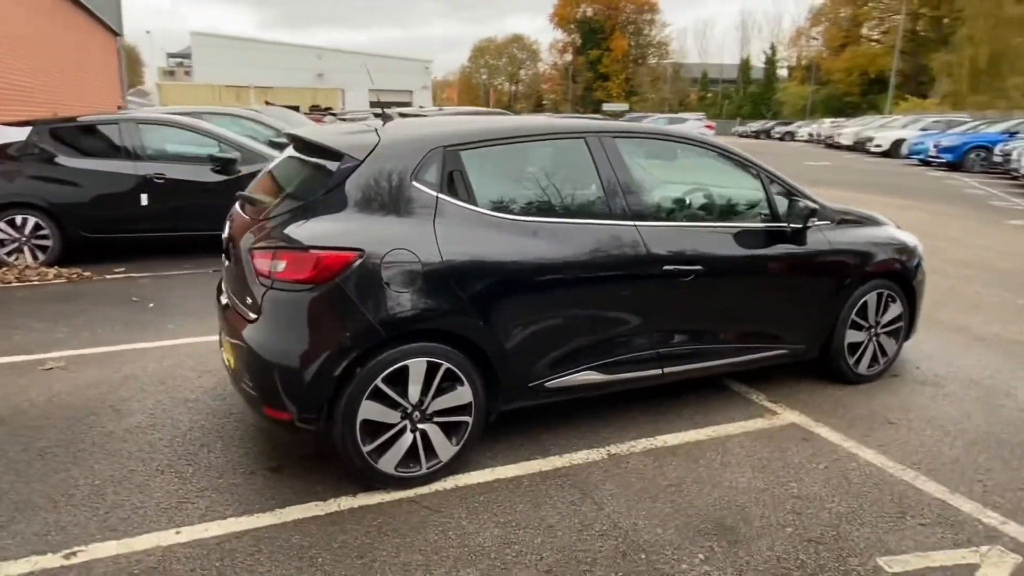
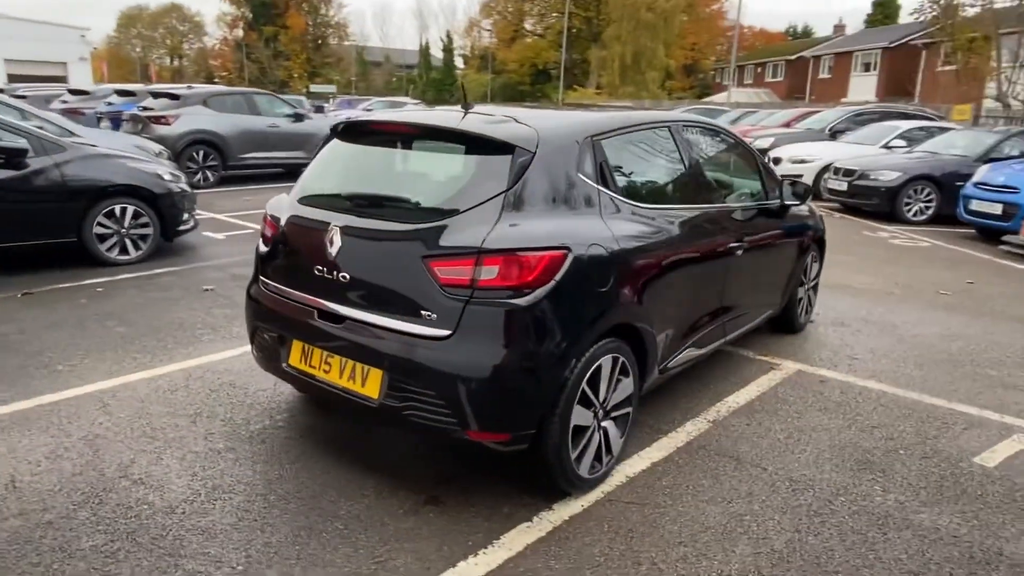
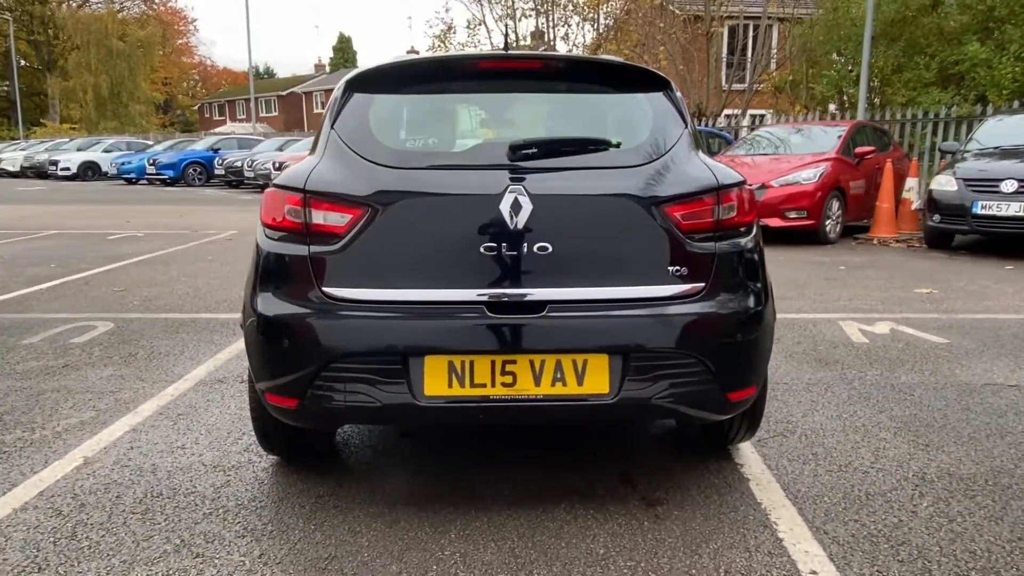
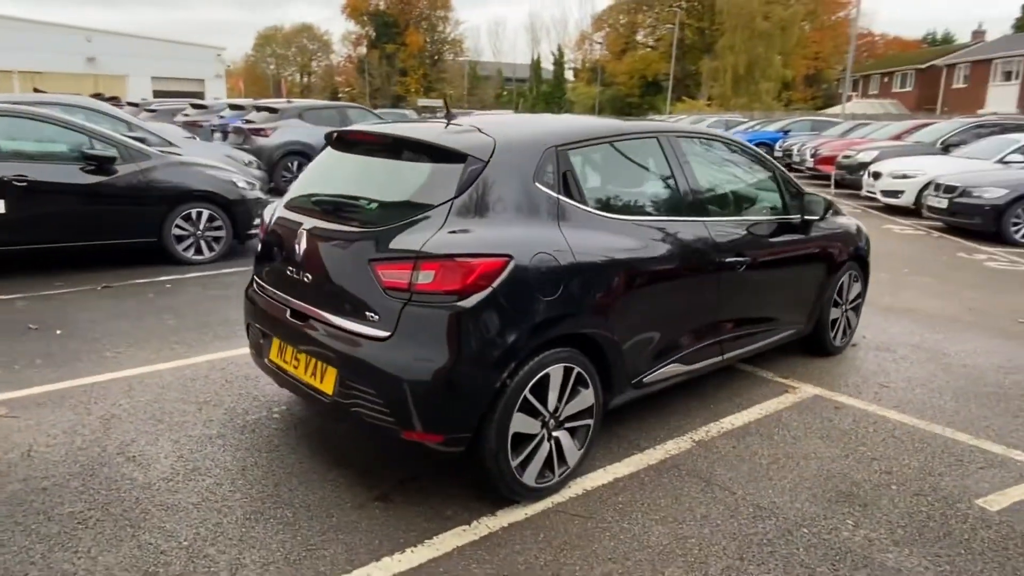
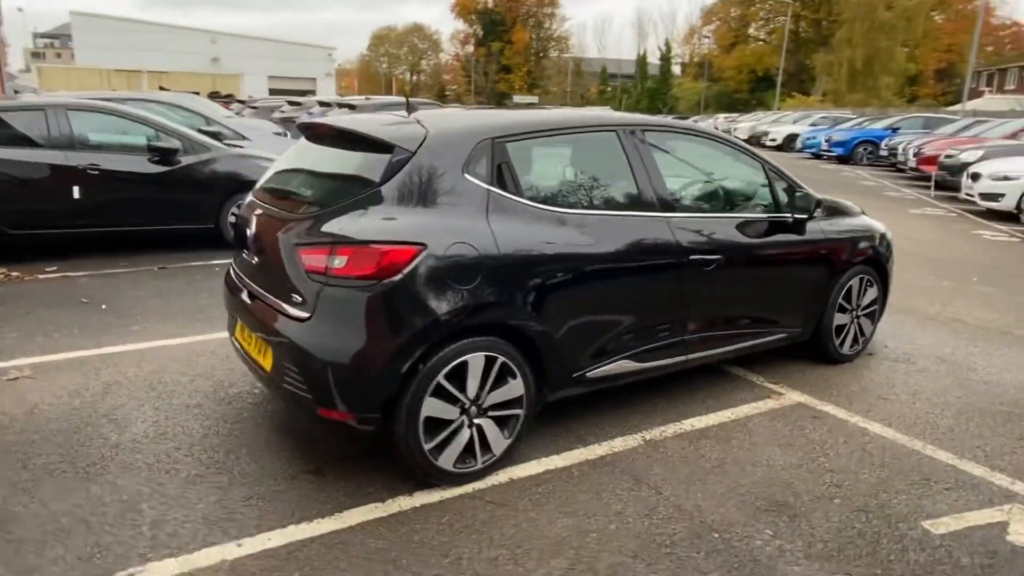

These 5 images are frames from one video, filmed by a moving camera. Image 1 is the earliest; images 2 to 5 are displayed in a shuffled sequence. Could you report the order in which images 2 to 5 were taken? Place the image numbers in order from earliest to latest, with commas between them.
5, 4, 2, 3
